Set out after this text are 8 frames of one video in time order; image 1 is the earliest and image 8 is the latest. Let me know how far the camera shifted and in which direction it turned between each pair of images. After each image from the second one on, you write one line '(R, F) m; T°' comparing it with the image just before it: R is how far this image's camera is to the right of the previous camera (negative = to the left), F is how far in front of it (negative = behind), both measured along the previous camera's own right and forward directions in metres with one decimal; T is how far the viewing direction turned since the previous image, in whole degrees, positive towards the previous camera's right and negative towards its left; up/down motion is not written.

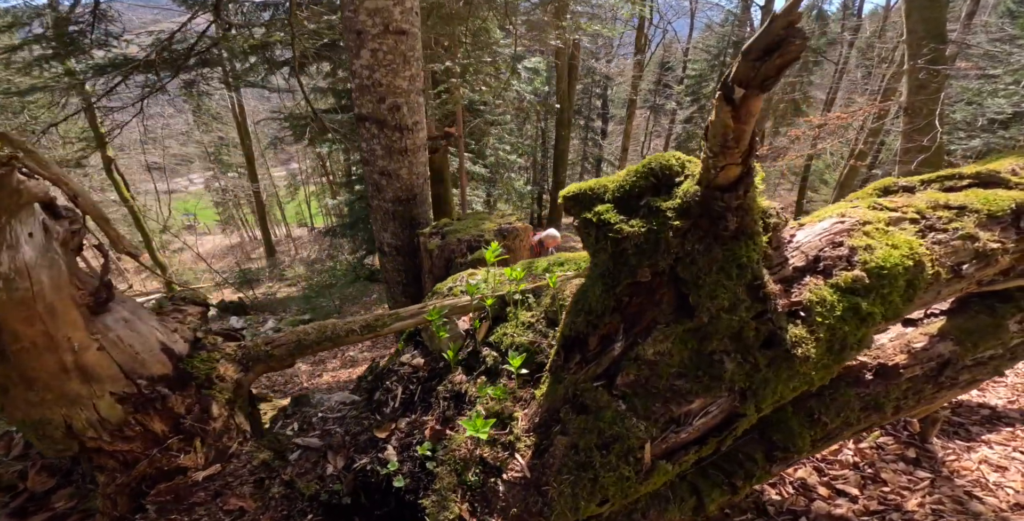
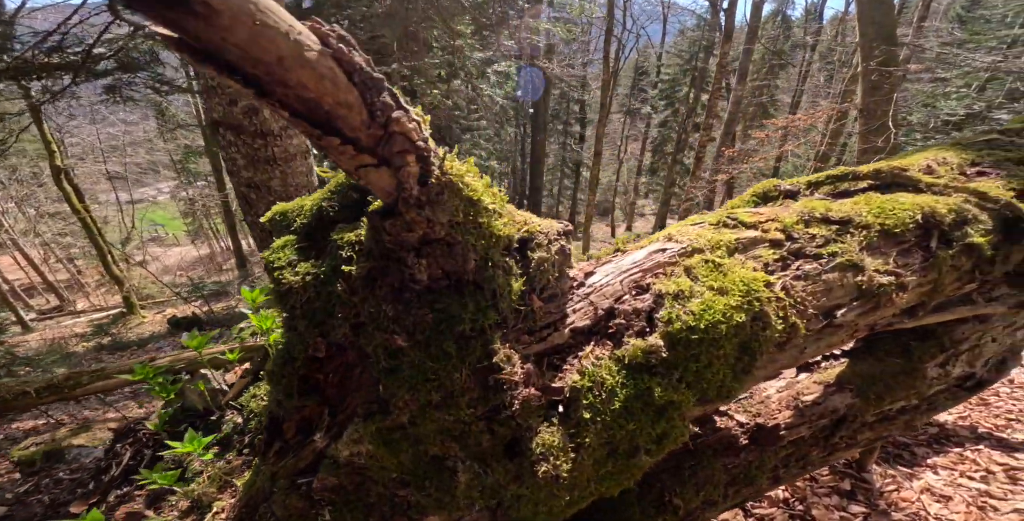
(+1.1, +0.8) m; +2°
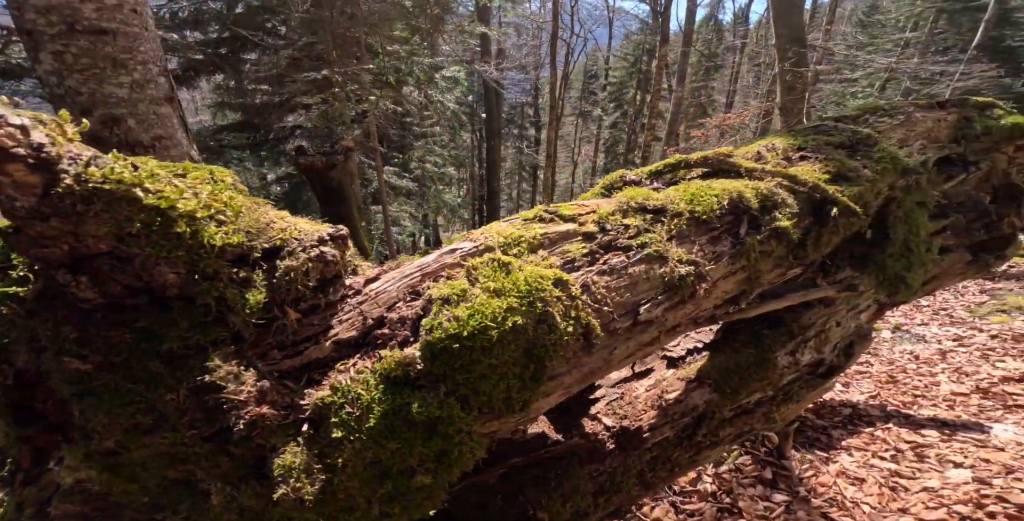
(+0.6, +0.1) m; +5°
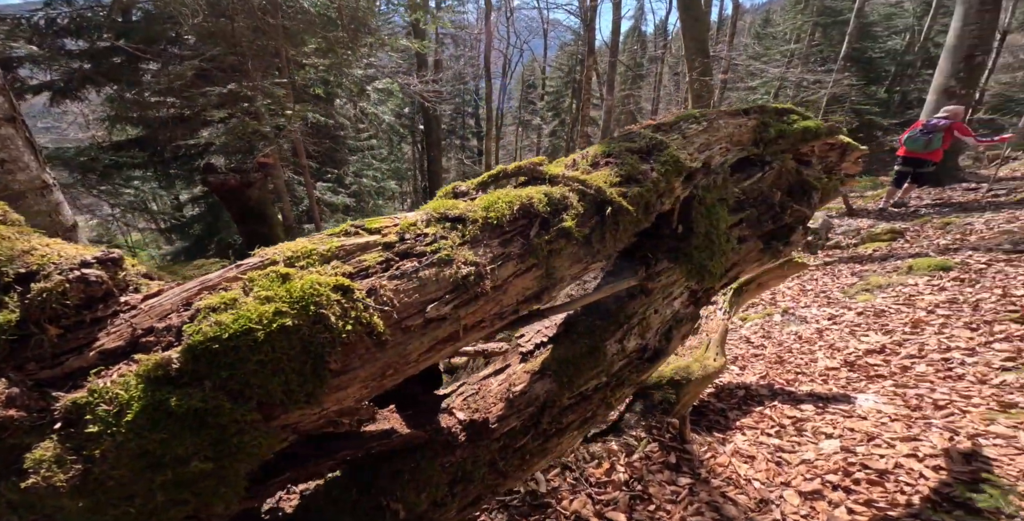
(+0.5, -0.2) m; +7°
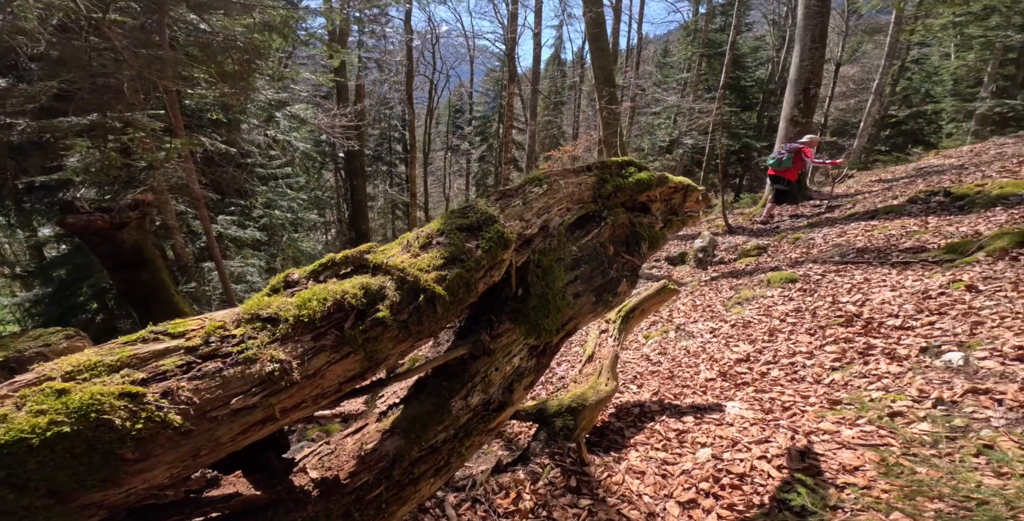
(+0.5, -0.3) m; +9°
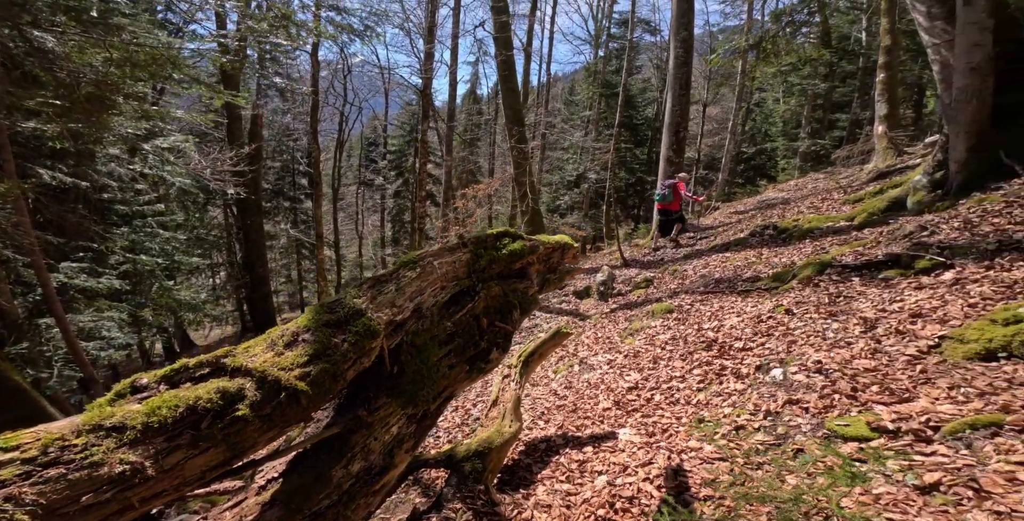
(+0.4, -0.5) m; +9°
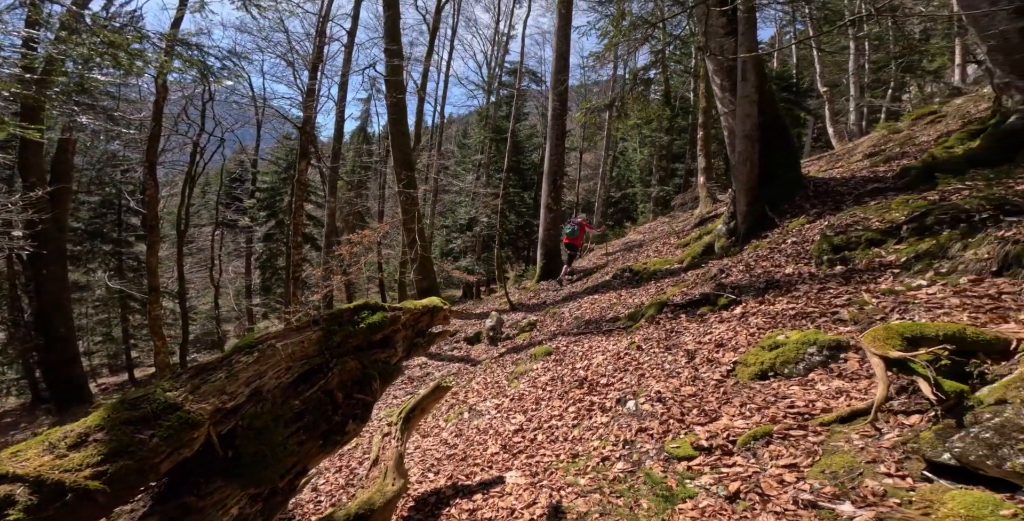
(+0.4, -0.3) m; +11°
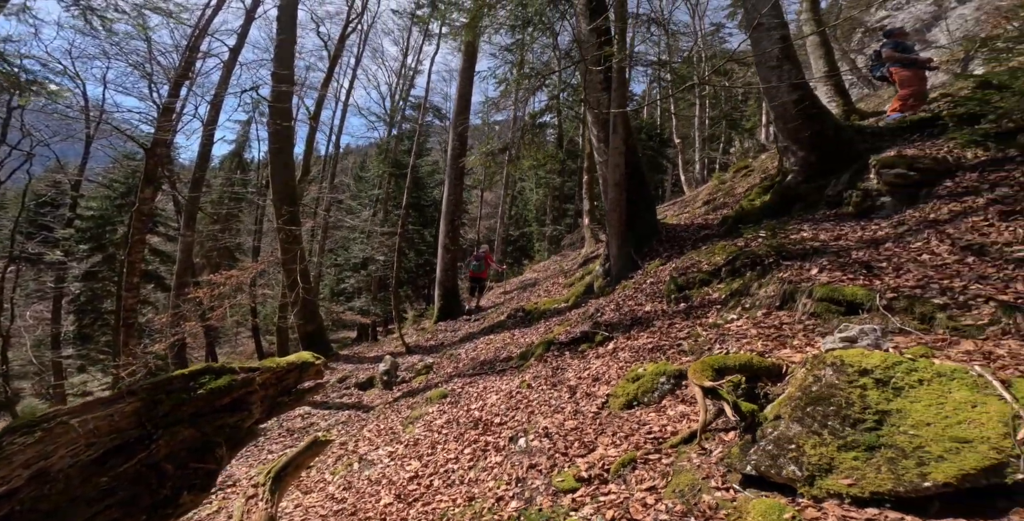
(+0.3, -0.2) m; +9°
